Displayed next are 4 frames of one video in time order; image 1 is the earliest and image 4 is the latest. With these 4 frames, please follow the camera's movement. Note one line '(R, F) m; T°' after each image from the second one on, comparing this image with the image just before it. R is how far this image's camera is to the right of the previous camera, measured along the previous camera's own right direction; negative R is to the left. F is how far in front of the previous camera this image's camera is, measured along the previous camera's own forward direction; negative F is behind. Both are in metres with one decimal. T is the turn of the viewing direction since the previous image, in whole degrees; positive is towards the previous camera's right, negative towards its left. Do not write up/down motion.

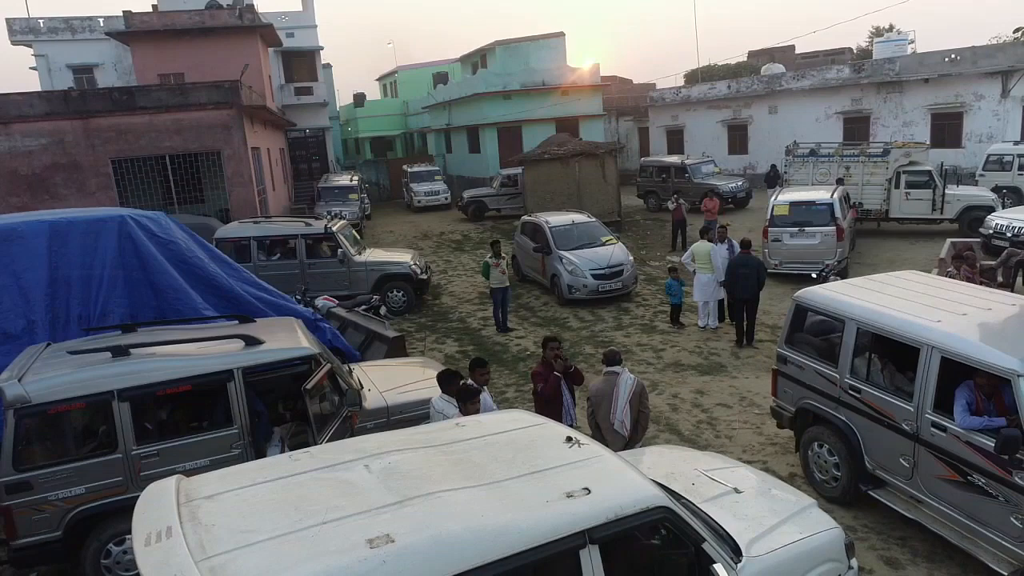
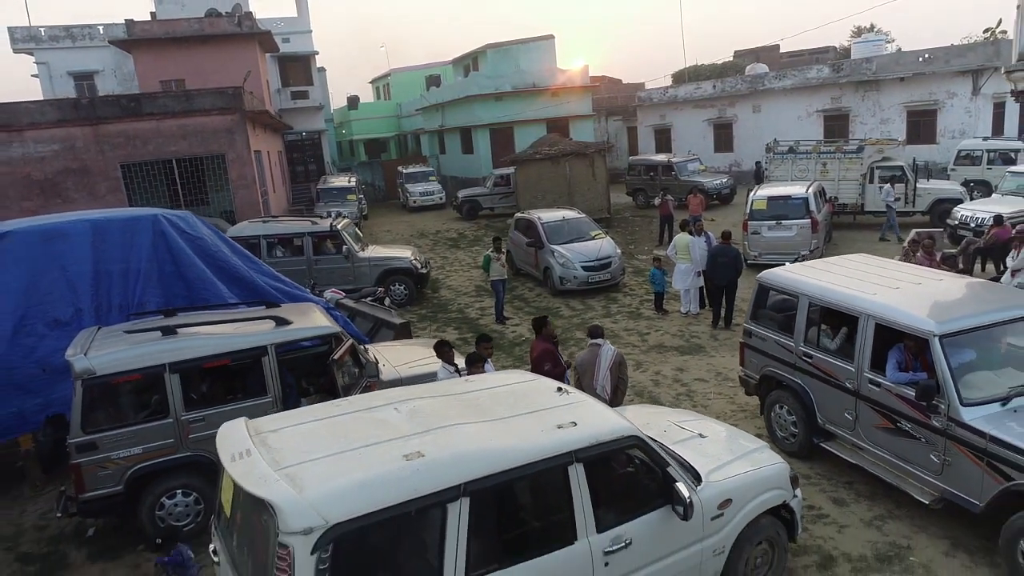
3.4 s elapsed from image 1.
(0.0, -0.8) m; +1°
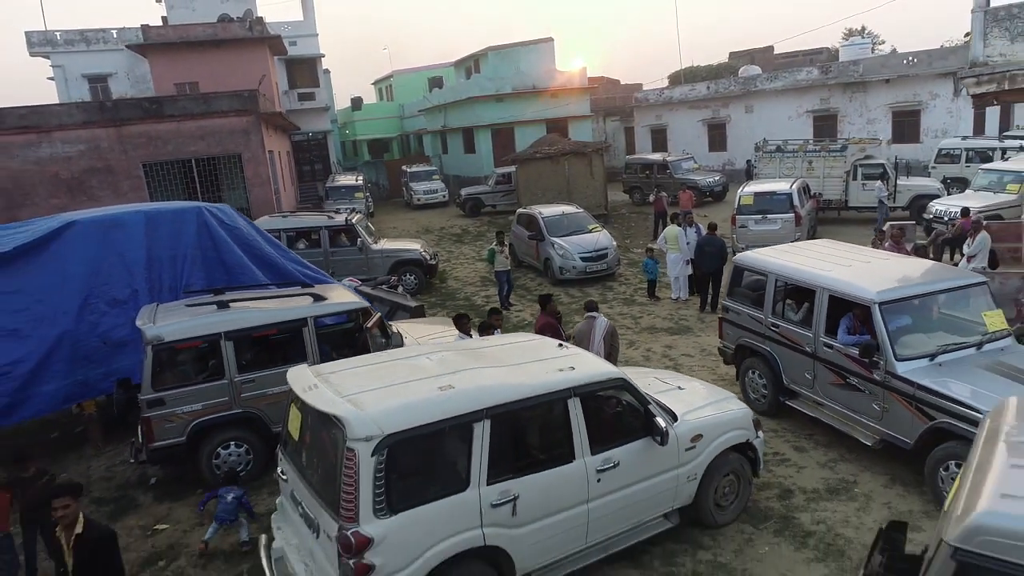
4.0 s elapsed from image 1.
(-0.1, -0.9) m; 0°
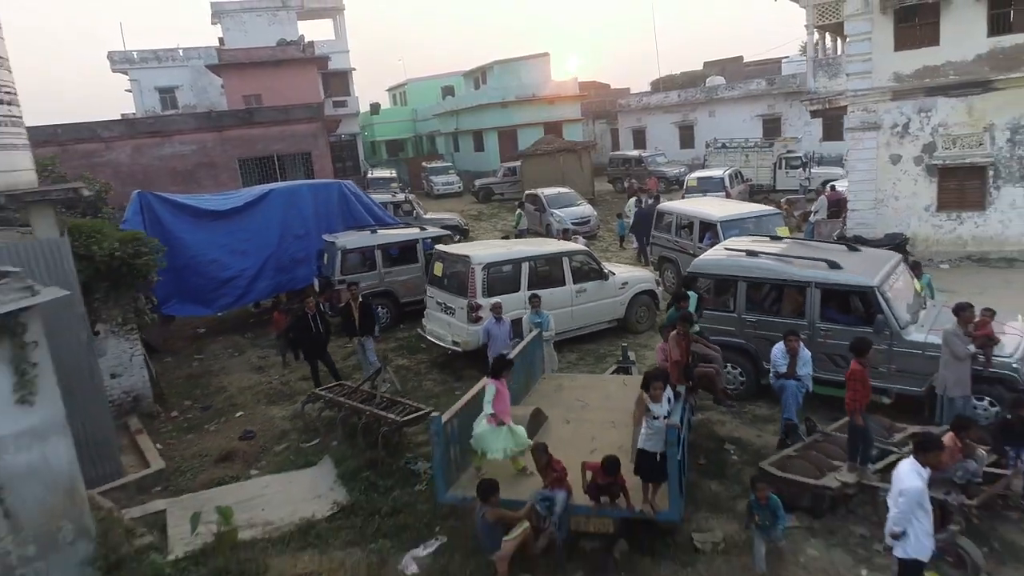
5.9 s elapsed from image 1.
(-0.4, -5.5) m; 0°
